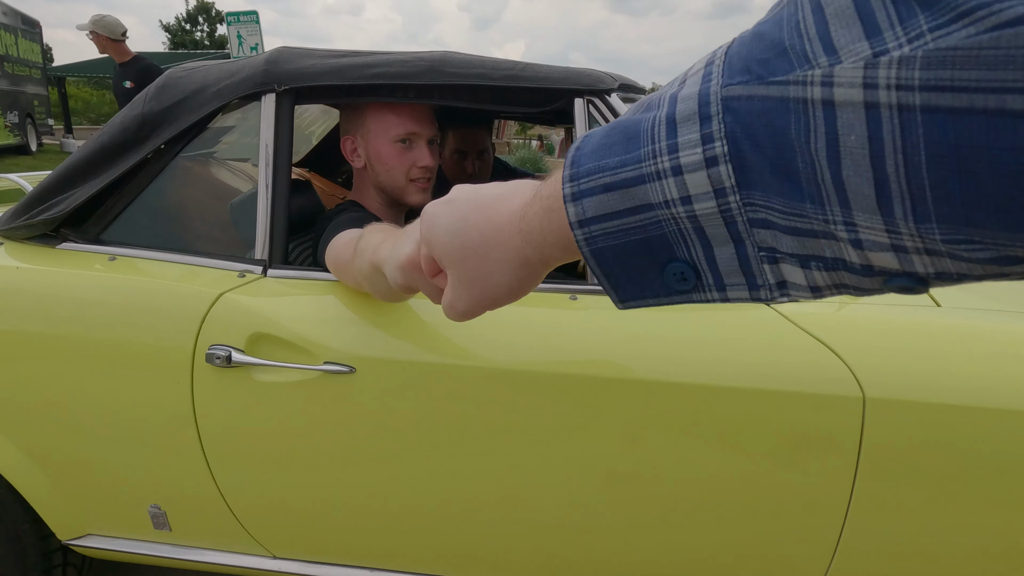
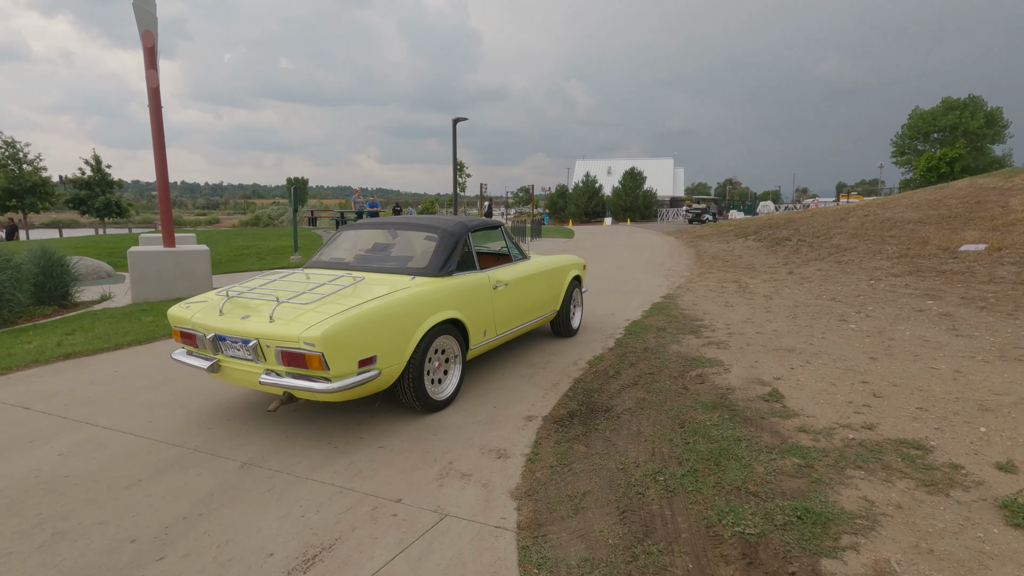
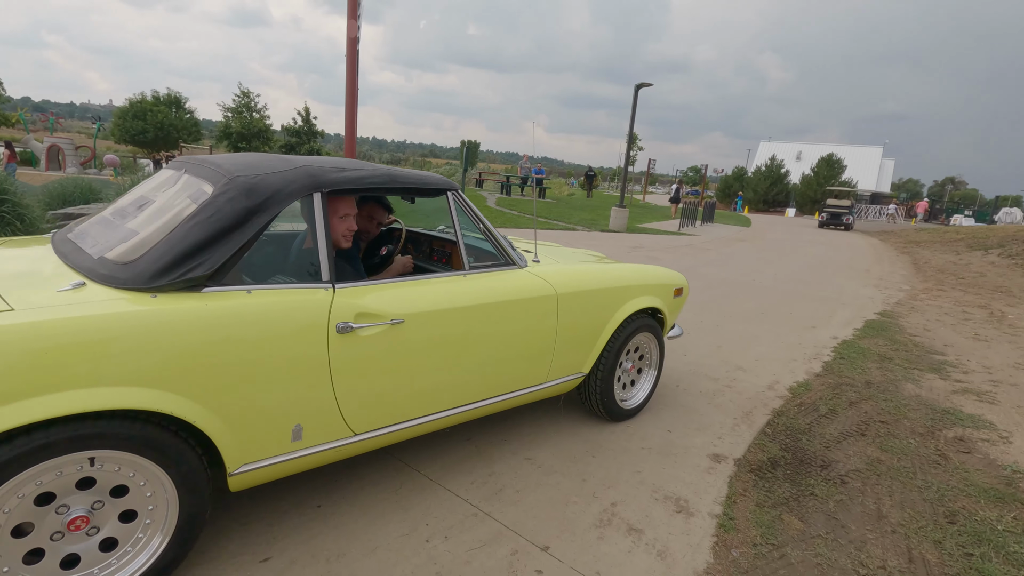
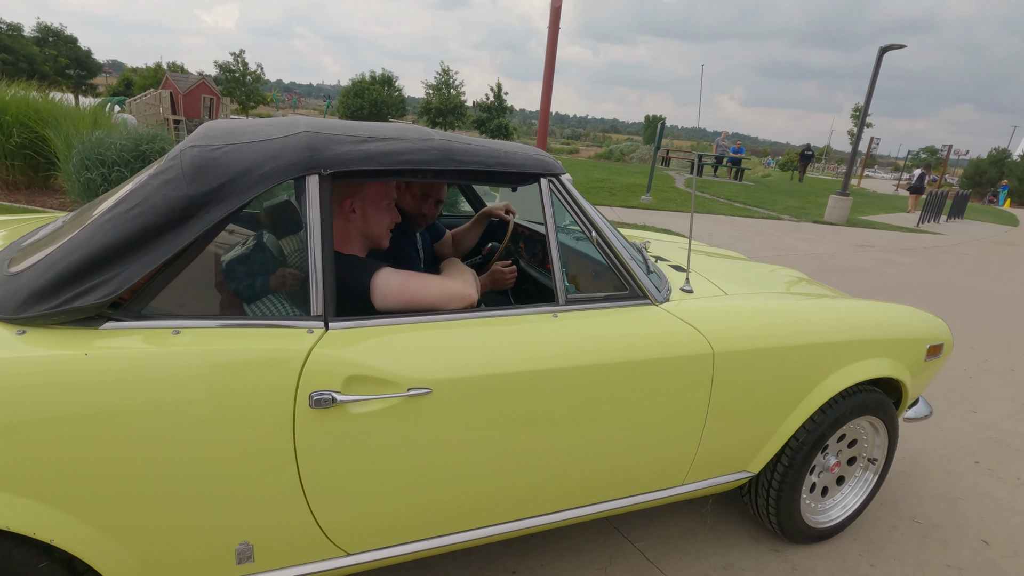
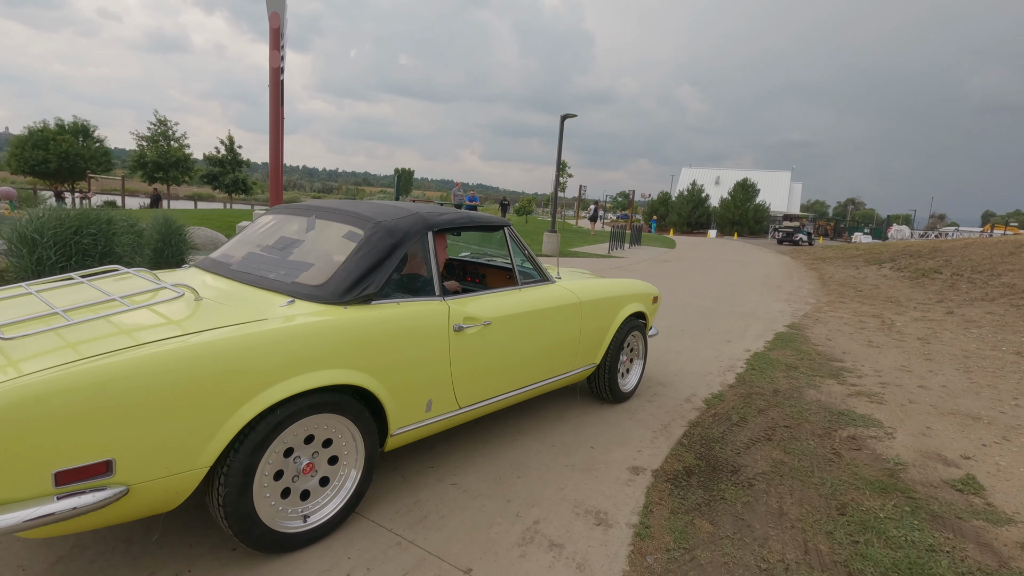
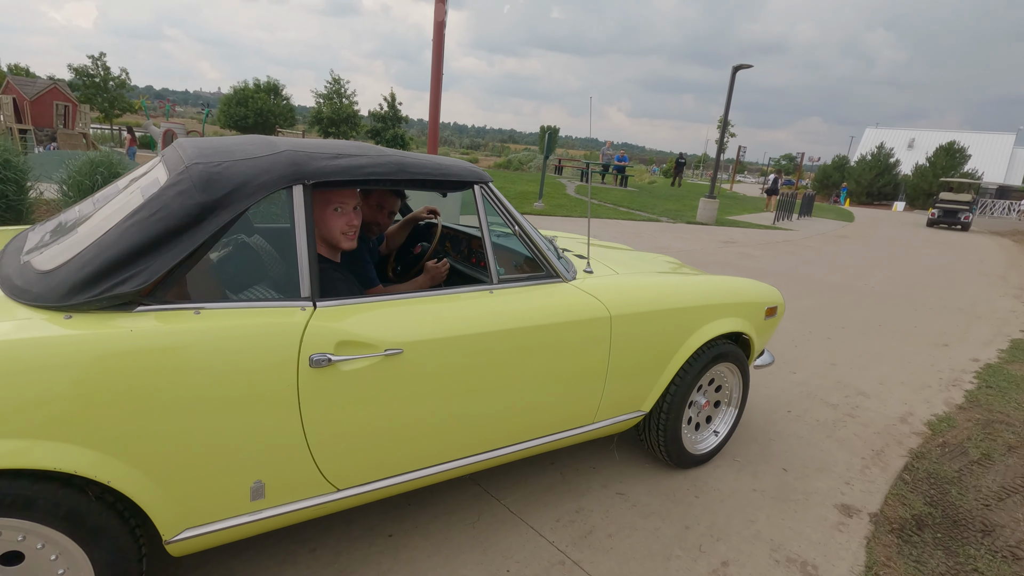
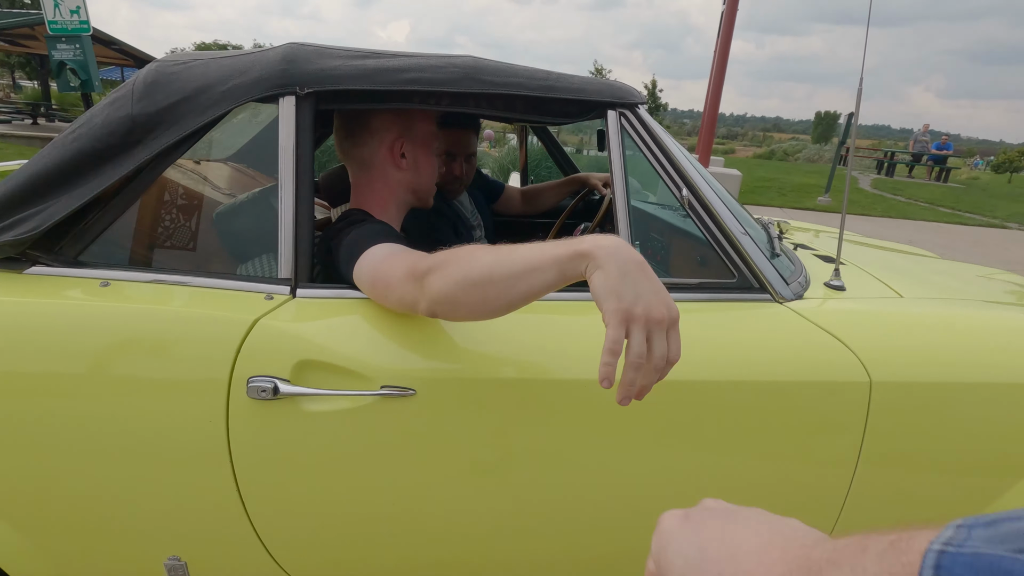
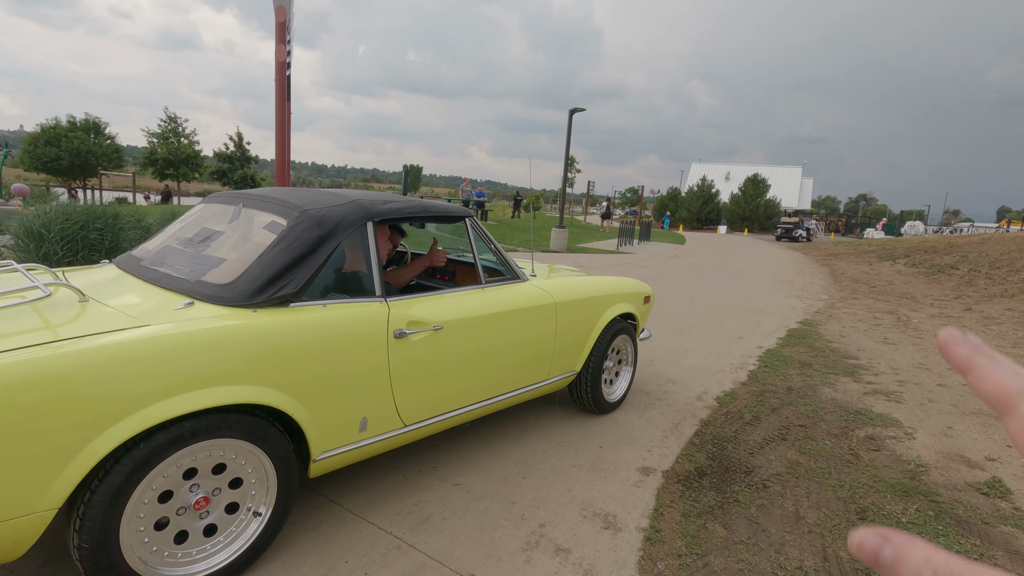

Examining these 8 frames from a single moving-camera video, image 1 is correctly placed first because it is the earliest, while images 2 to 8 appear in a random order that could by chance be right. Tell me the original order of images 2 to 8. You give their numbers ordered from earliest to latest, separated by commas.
7, 4, 6, 3, 8, 5, 2
